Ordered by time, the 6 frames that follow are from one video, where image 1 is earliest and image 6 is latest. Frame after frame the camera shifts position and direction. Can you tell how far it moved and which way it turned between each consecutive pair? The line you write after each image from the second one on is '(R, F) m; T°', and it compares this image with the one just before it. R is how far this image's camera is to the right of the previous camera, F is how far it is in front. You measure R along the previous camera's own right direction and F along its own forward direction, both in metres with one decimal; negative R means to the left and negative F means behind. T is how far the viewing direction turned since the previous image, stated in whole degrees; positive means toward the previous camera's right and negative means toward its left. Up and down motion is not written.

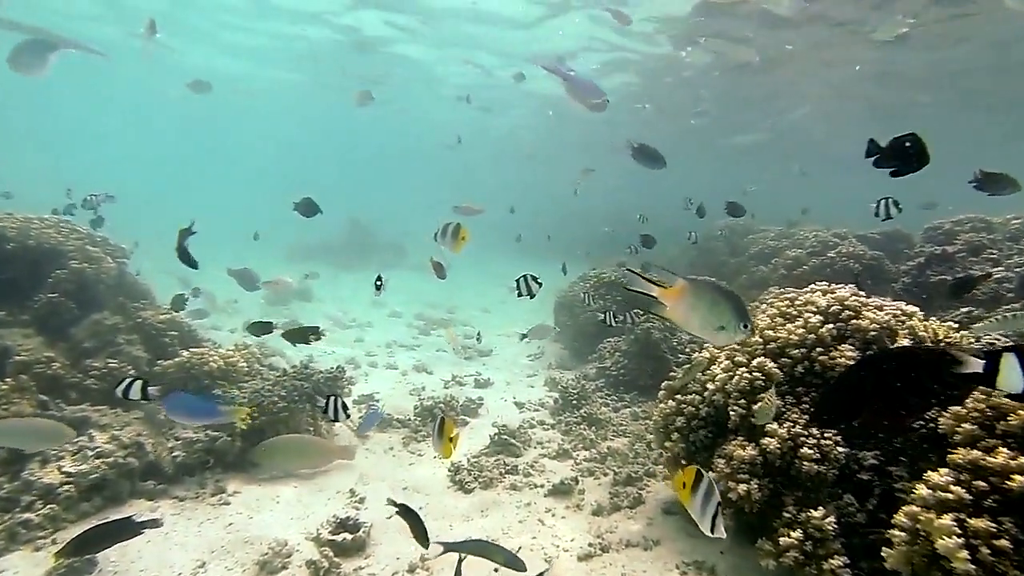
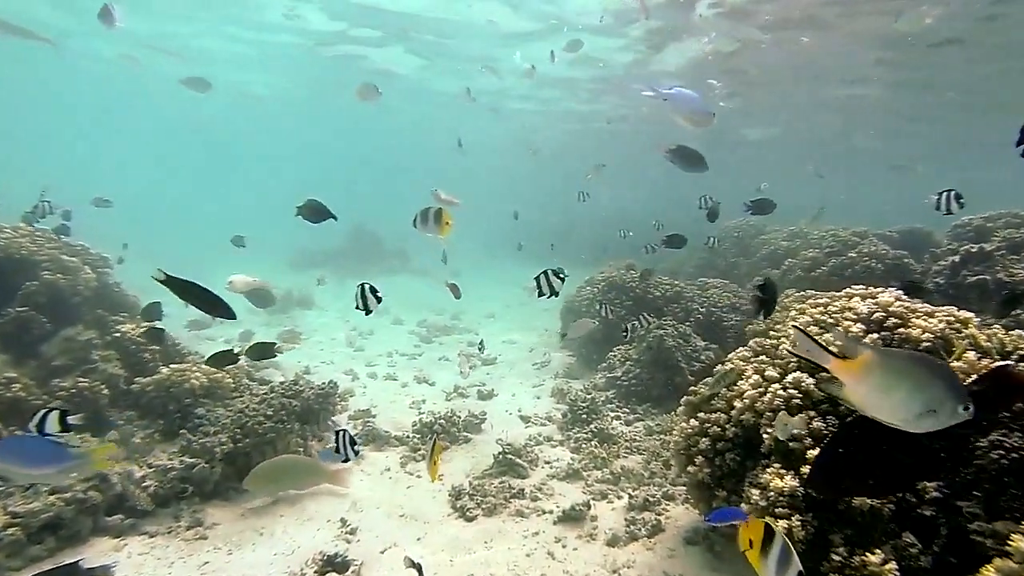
(0.0, +0.5) m; 0°
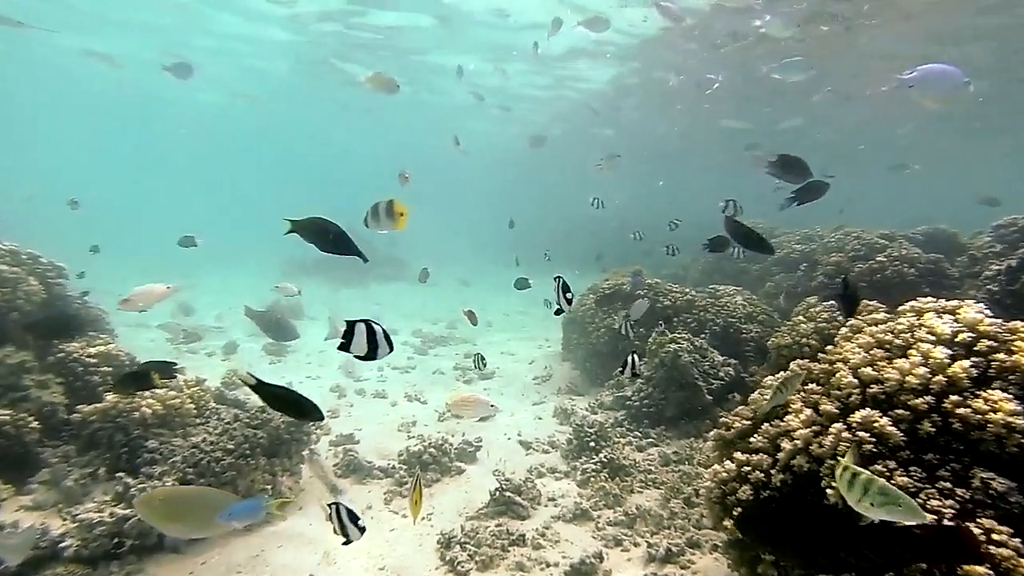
(0.0, +0.8) m; 0°
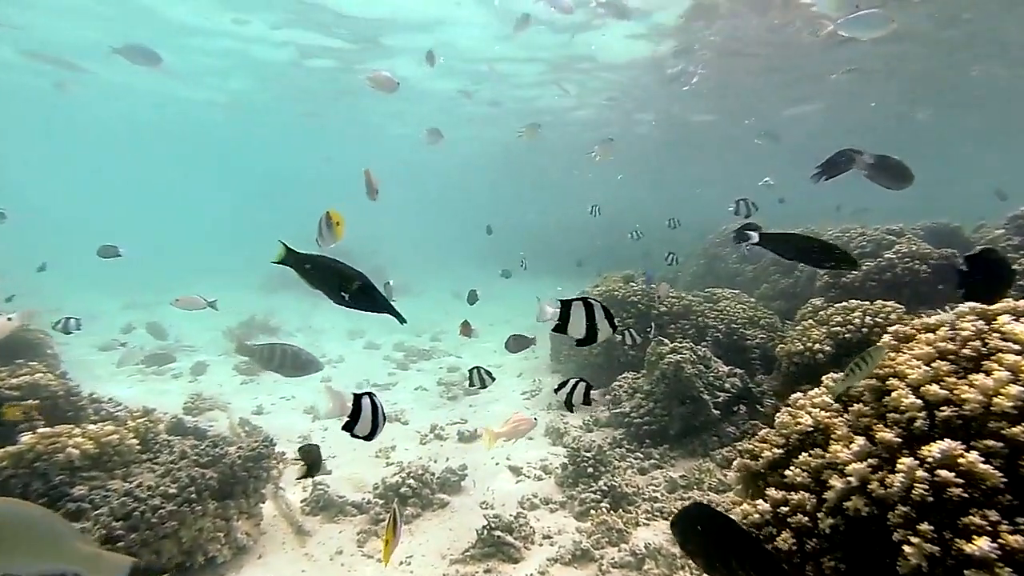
(0.0, +0.7) m; +1°
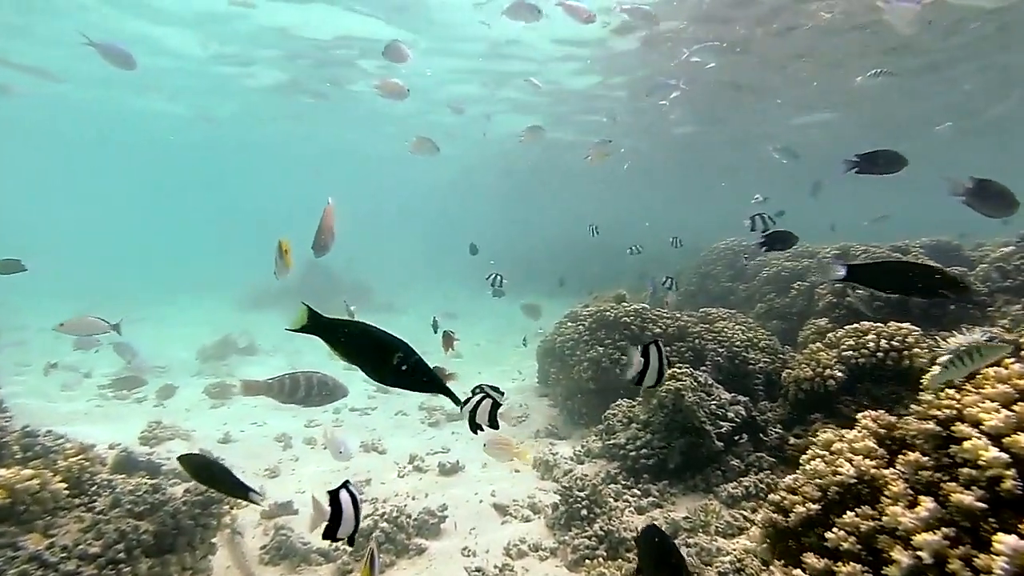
(0.0, +0.6) m; +1°
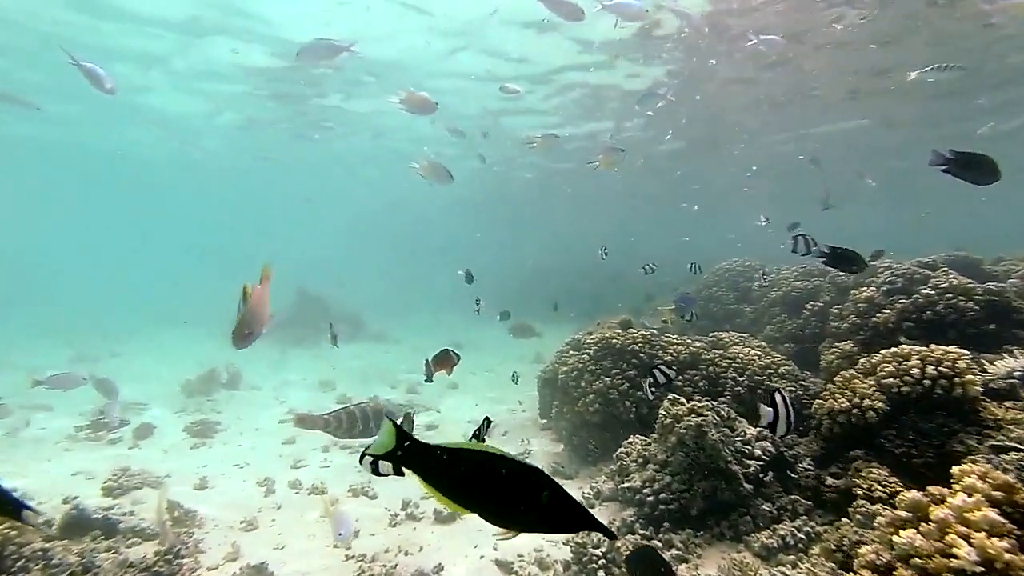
(0.0, +0.6) m; 0°
